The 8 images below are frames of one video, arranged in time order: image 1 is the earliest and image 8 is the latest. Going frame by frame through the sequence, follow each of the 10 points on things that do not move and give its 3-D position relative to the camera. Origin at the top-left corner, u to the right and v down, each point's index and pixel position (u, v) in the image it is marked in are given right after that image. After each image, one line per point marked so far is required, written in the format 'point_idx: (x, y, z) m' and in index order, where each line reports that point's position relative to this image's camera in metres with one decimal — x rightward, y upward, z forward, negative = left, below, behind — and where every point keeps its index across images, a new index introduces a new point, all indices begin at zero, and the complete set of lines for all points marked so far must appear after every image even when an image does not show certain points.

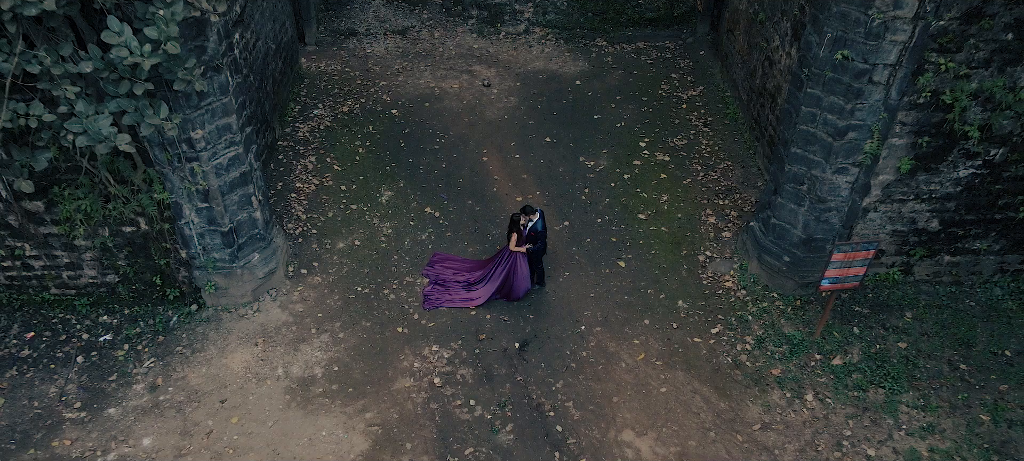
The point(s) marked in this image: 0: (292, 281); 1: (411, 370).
0: (-1.6, -0.4, +5.2) m
1: (-0.6, -0.9, +4.6) m
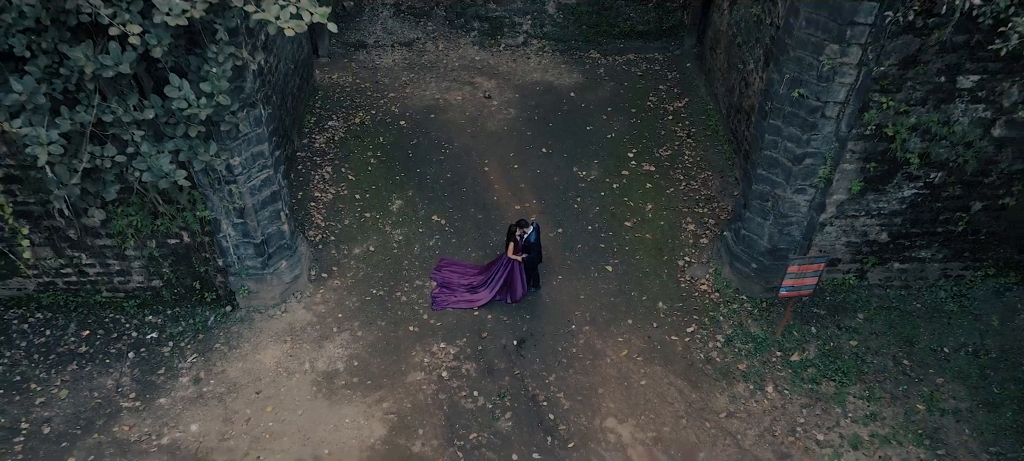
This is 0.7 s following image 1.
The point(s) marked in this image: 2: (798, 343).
0: (-1.6, -0.4, +5.9) m
1: (-0.6, -1.0, +5.3) m
2: (+2.1, -0.8, +5.3) m
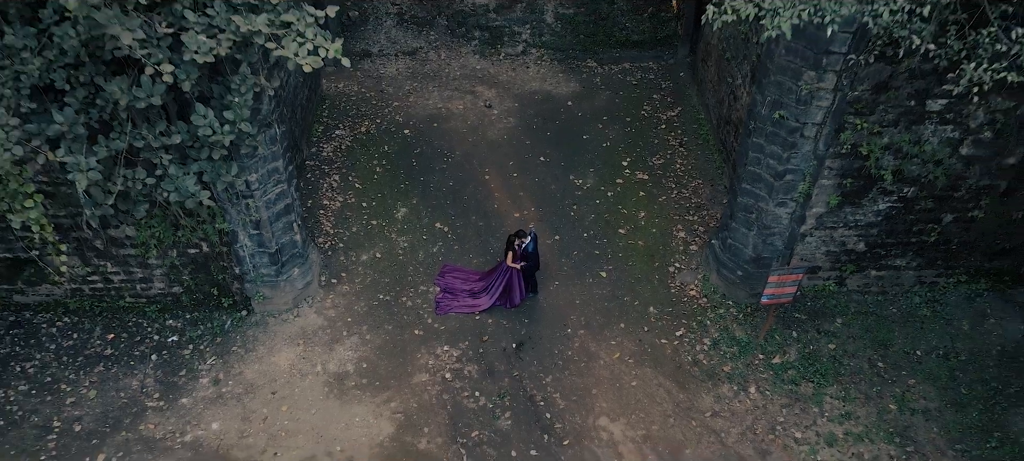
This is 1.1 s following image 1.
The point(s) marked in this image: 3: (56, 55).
0: (-1.6, -0.5, +6.2) m
1: (-0.7, -1.0, +5.6) m
2: (+2.1, -0.9, +5.7) m
3: (-2.4, +0.9, +3.8) m
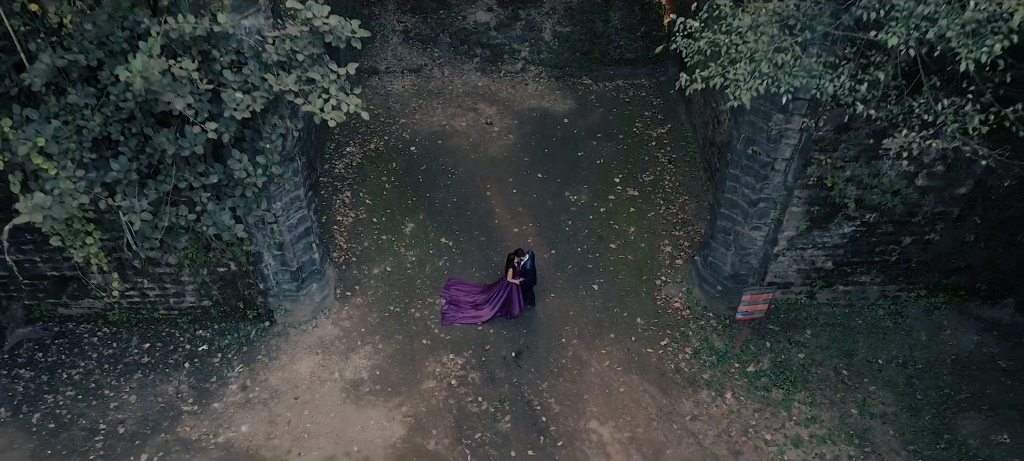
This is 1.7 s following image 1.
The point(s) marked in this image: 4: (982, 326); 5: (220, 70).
0: (-1.6, -0.7, +6.8) m
1: (-0.7, -1.2, +6.2) m
2: (+2.1, -1.1, +6.3) m
3: (-2.4, +0.7, +4.3) m
4: (+4.1, -0.8, +6.4) m
5: (-1.8, +1.0, +4.4) m
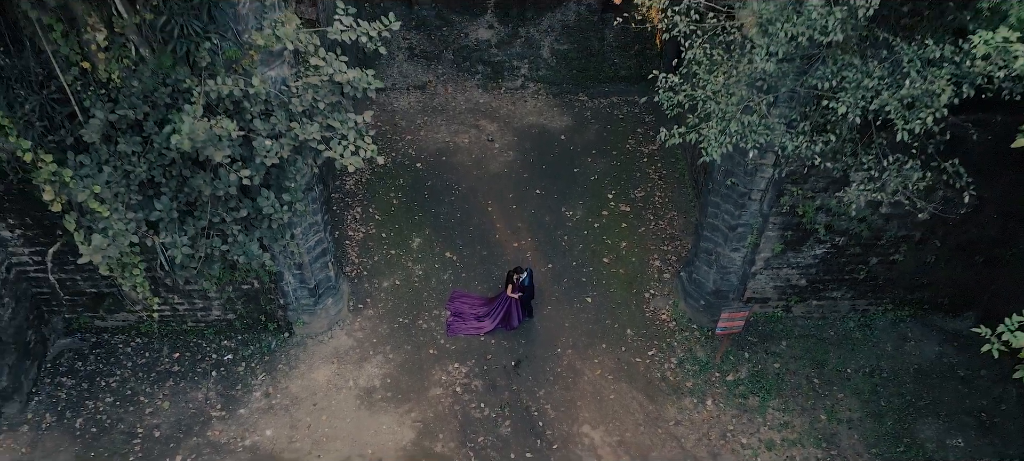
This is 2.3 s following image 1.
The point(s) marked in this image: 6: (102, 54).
0: (-1.6, -0.8, +7.4) m
1: (-0.7, -1.4, +6.8) m
2: (+2.1, -1.3, +6.8) m
3: (-2.4, +0.5, +4.9) m
4: (+4.1, -1.0, +7.0) m
5: (-1.8, +0.8, +5.0) m
6: (-2.6, +1.1, +4.5) m
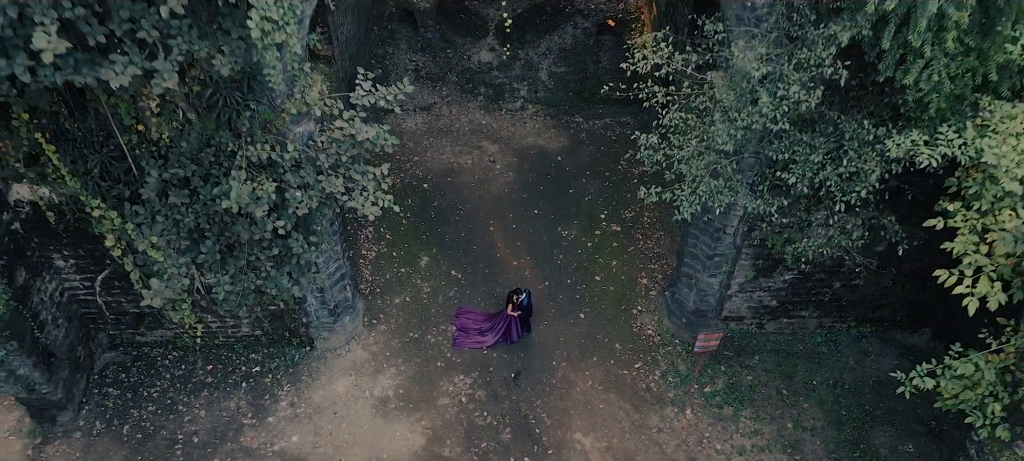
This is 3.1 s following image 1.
0: (-1.6, -1.1, +8.1) m
1: (-0.7, -1.7, +7.6) m
2: (+2.1, -1.5, +7.6) m
3: (-2.4, +0.2, +5.6) m
4: (+4.1, -1.3, +7.8) m
5: (-1.8, +0.4, +5.7) m
6: (-2.6, +0.8, +5.2) m
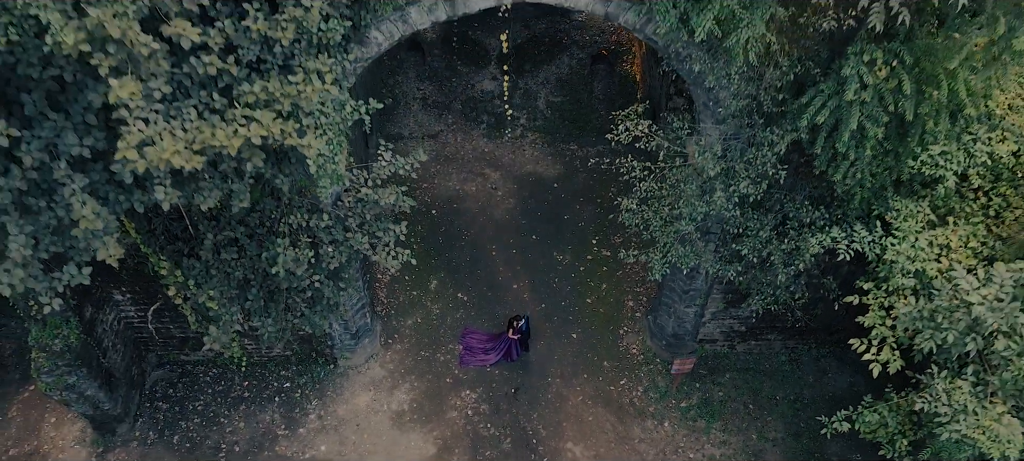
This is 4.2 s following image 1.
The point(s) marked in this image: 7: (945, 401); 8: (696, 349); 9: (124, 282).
0: (-1.6, -1.5, +9.2) m
1: (-0.7, -2.1, +8.6) m
2: (+2.1, -1.9, +8.7) m
3: (-2.4, -0.3, +6.6) m
4: (+4.1, -1.7, +8.8) m
5: (-1.8, 0.0, +6.7) m
6: (-2.6, +0.3, +6.2) m
7: (+2.7, -1.1, +4.6) m
8: (+2.2, -1.4, +8.9) m
9: (-4.1, -0.5, +7.7) m
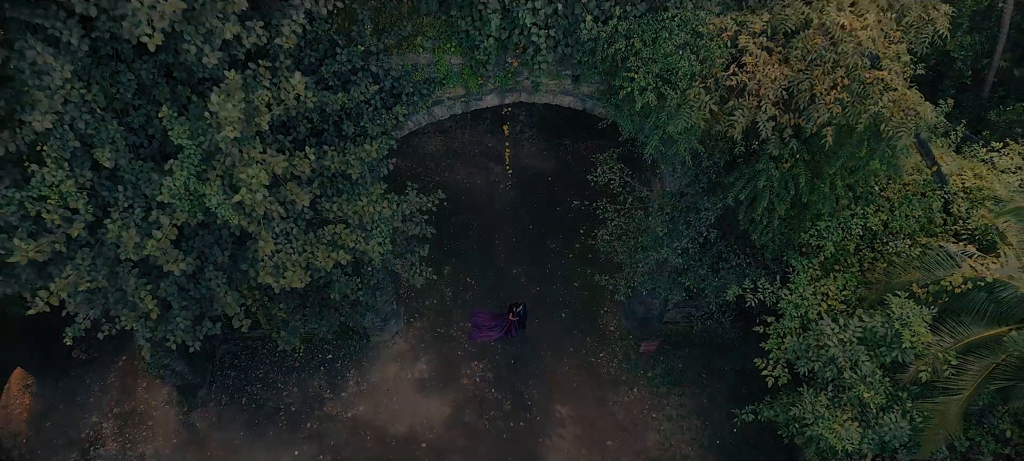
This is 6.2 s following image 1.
0: (-1.6, -1.4, +11.2) m
1: (-0.7, -2.1, +10.7) m
2: (+2.1, -2.0, +10.7) m
3: (-2.4, -0.6, +8.5) m
4: (+4.1, -1.7, +10.9) m
5: (-1.8, -0.3, +8.6) m
6: (-2.6, 0.0, +8.1) m
7: (+2.7, -1.6, +6.6) m
8: (+2.2, -1.5, +10.9) m
9: (-4.1, -0.7, +9.6) m
